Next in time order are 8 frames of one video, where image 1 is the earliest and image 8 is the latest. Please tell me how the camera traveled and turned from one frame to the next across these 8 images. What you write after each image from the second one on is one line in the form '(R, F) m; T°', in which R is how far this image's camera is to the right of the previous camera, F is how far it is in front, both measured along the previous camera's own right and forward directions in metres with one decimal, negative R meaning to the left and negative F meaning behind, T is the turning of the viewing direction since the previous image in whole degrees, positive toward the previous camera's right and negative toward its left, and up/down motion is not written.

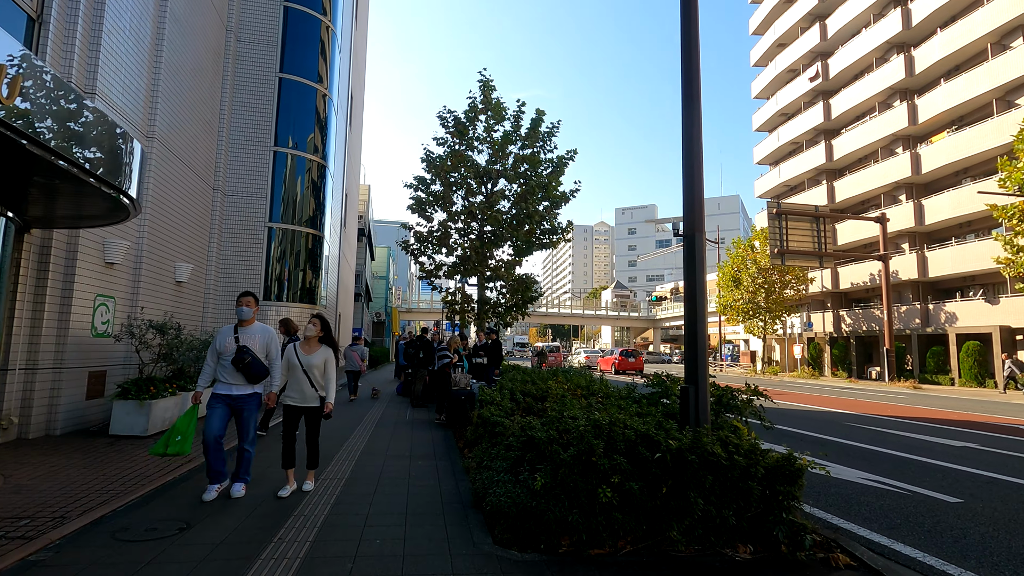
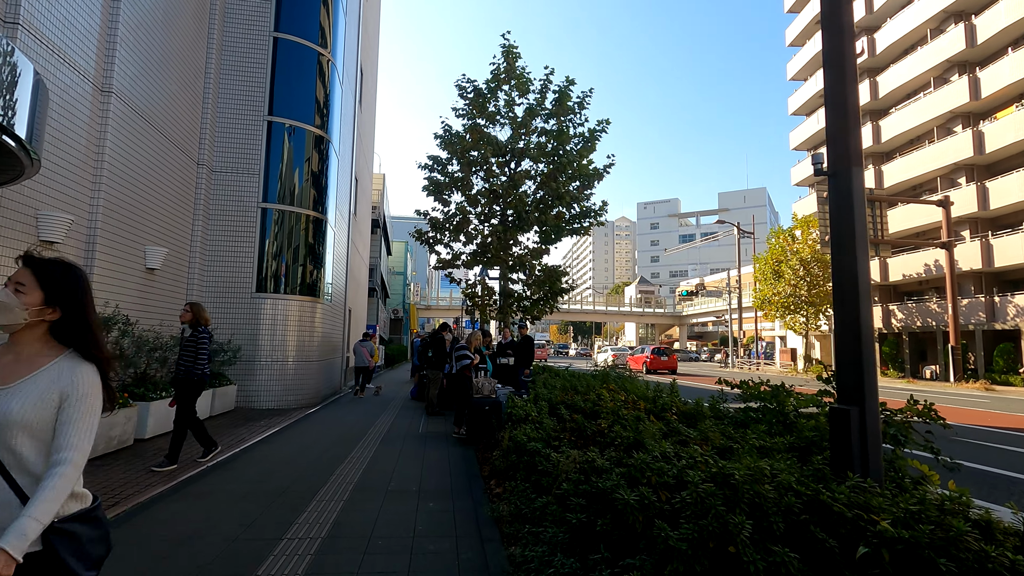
(-0.2, +2.0) m; -2°
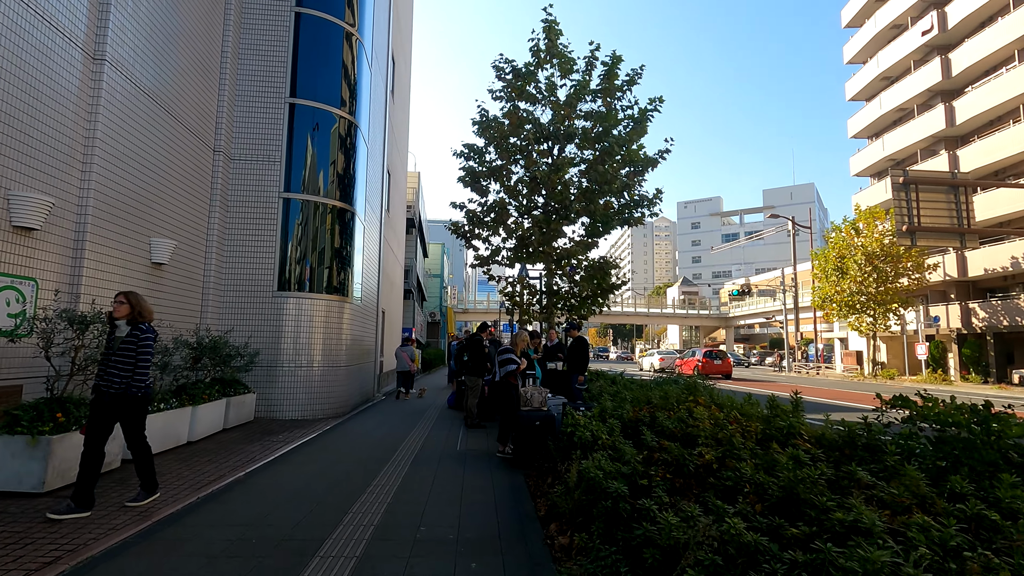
(-0.2, +1.4) m; -4°
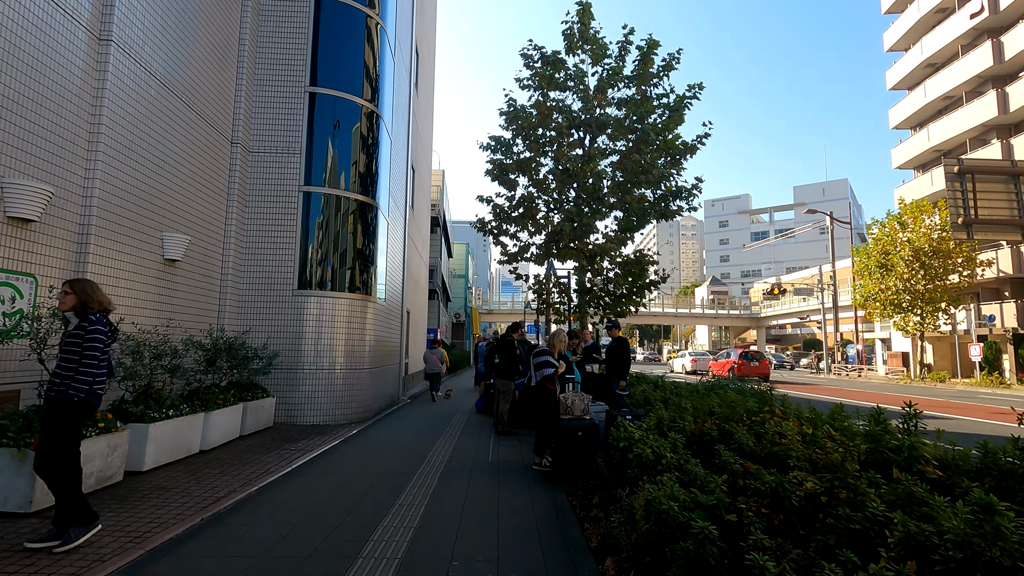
(-0.2, +0.7) m; -3°
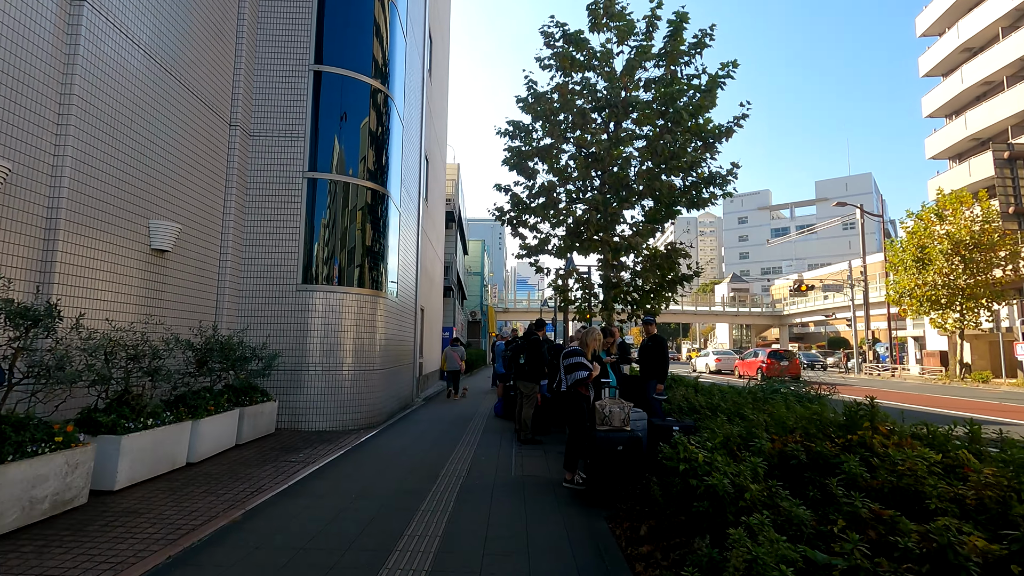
(-0.1, +0.9) m; -2°
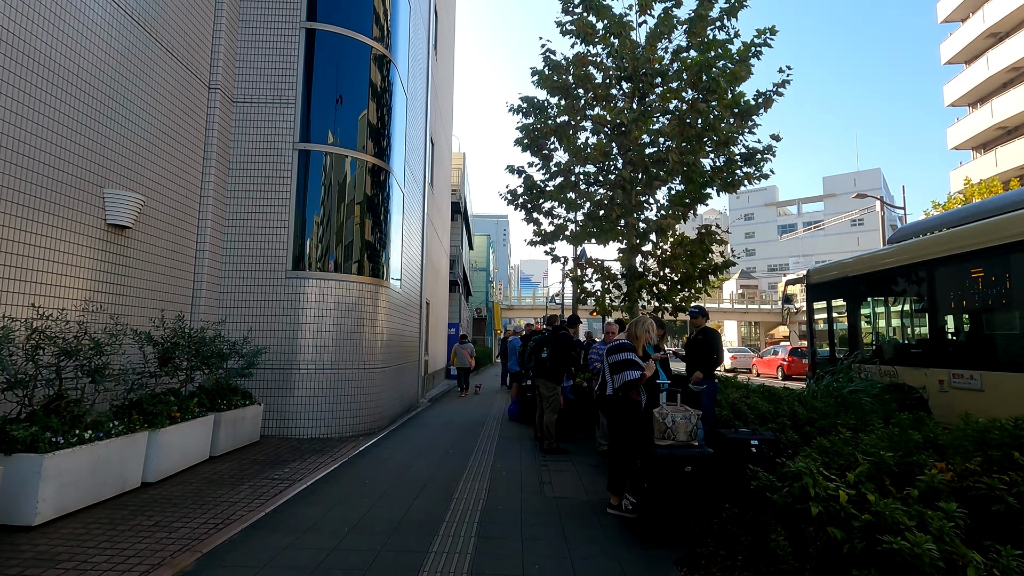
(-0.3, +1.2) m; 0°
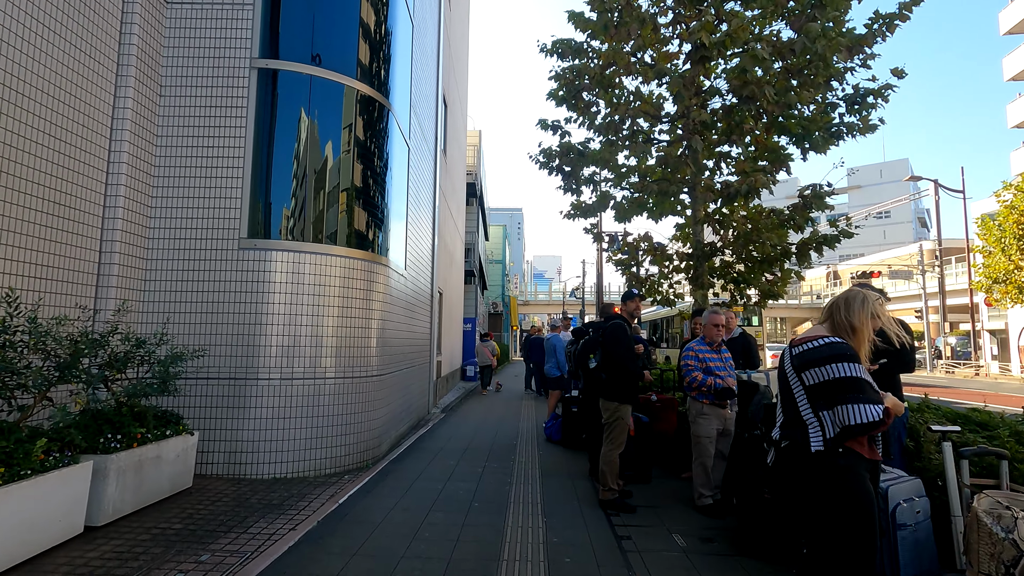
(-0.4, +2.5) m; -1°
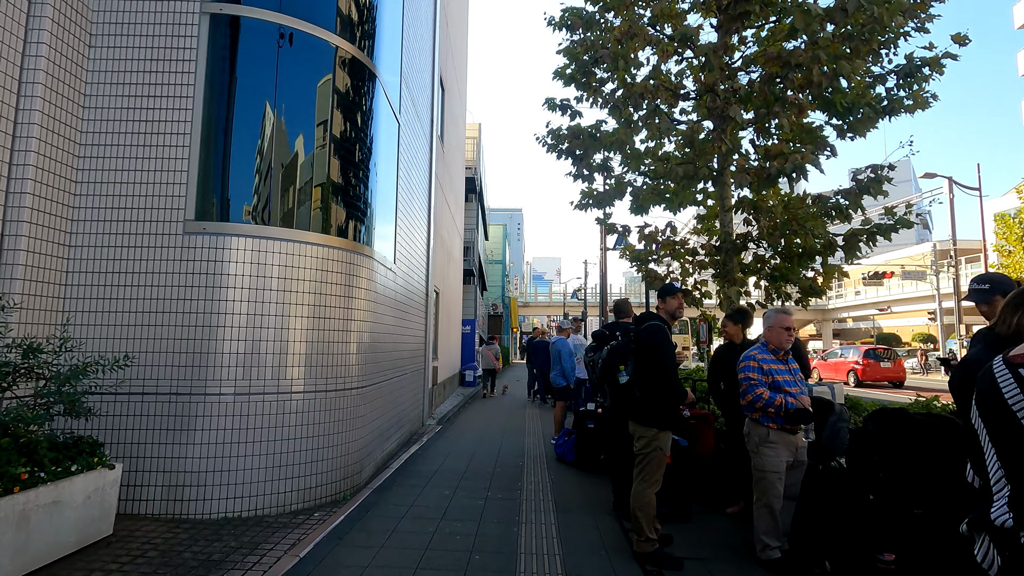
(-0.1, +1.1) m; 0°
